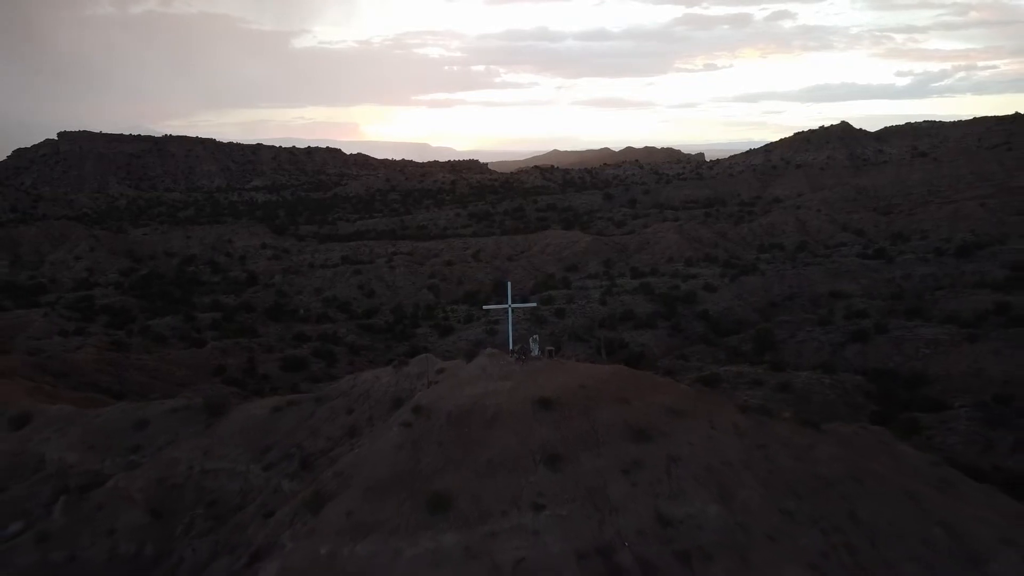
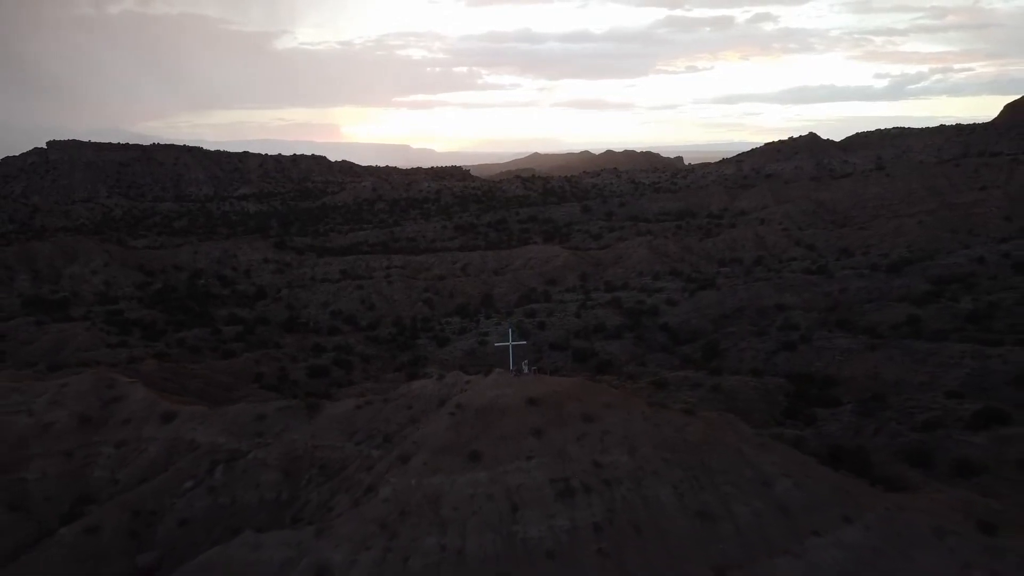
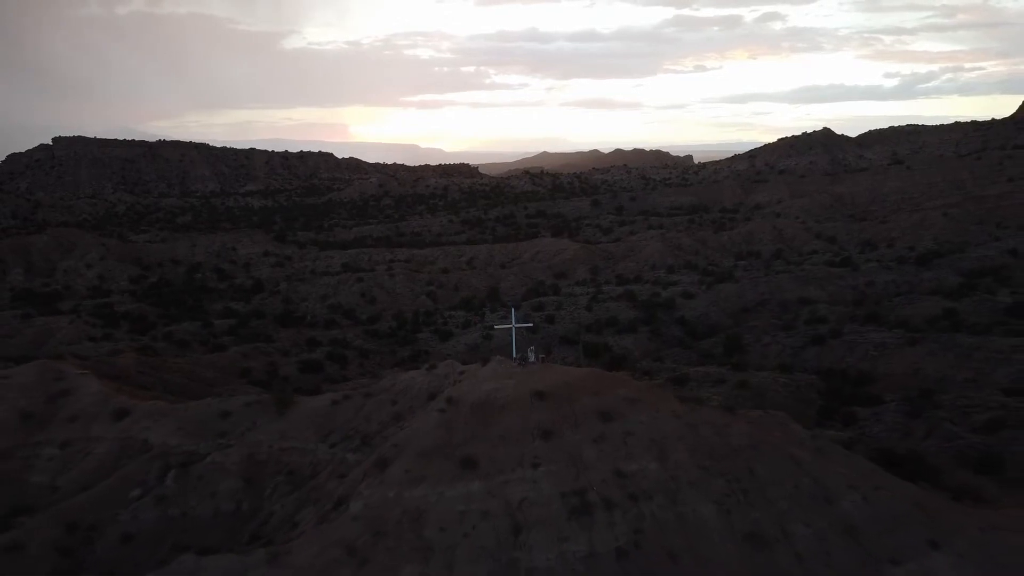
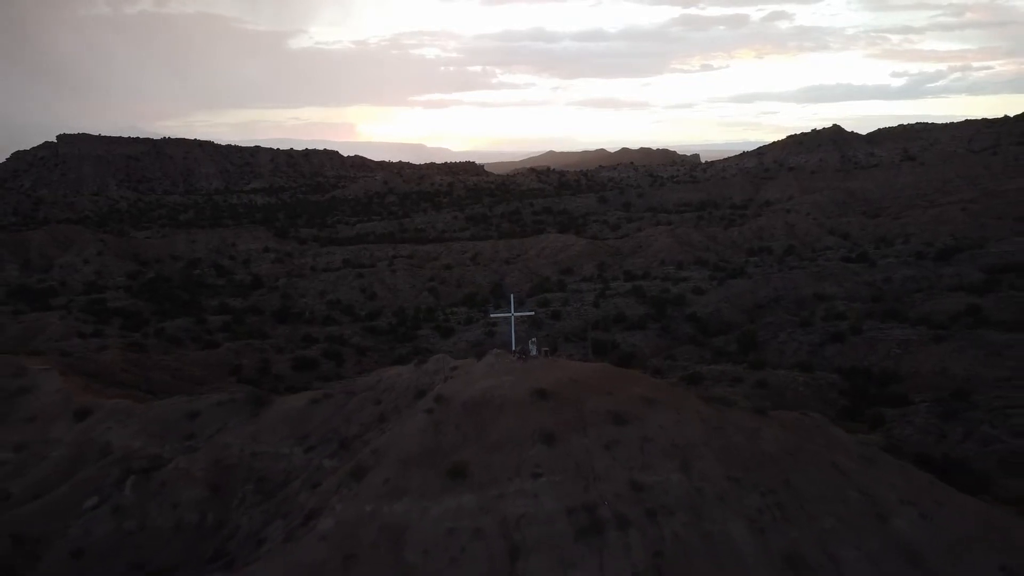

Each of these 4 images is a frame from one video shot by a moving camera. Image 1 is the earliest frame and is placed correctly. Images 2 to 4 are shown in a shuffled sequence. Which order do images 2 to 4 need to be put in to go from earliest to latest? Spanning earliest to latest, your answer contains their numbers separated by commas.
4, 3, 2
